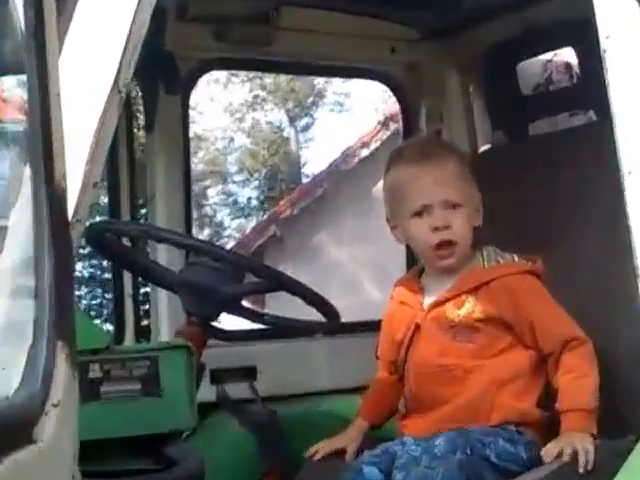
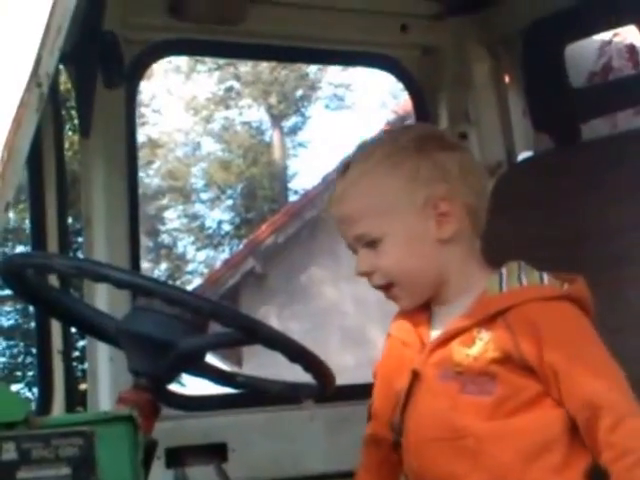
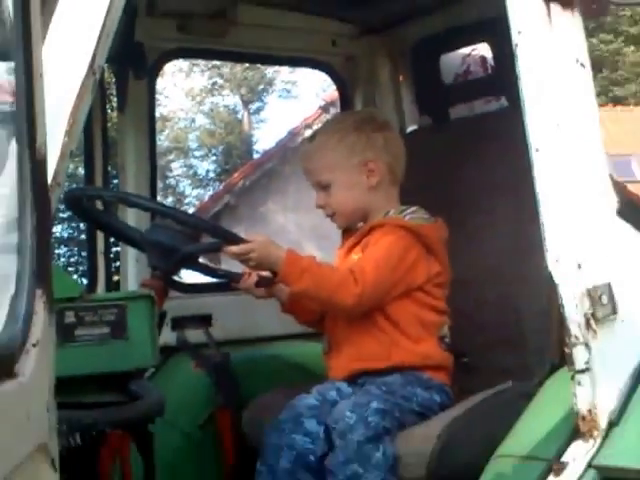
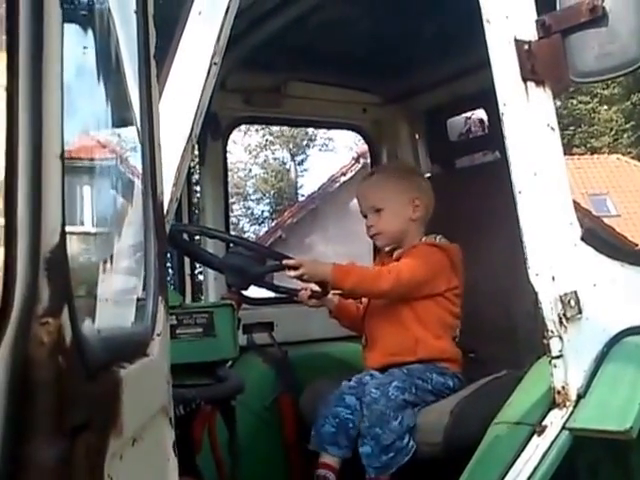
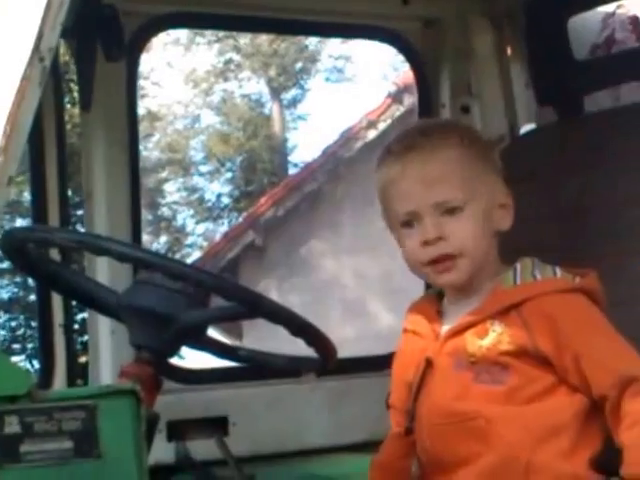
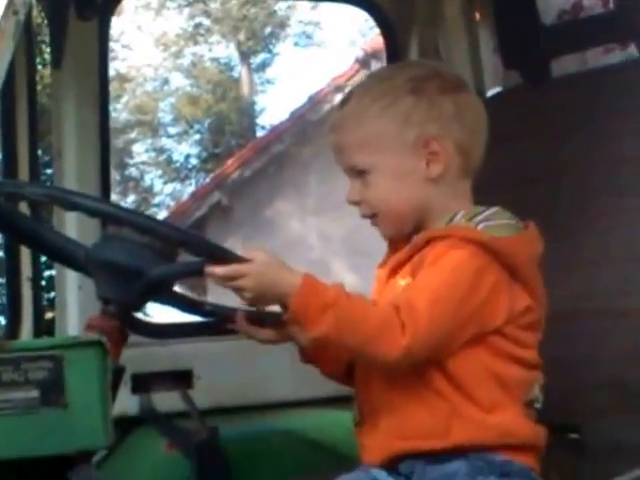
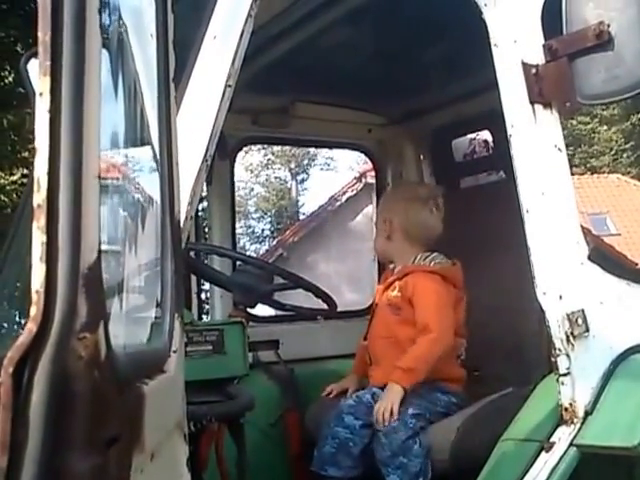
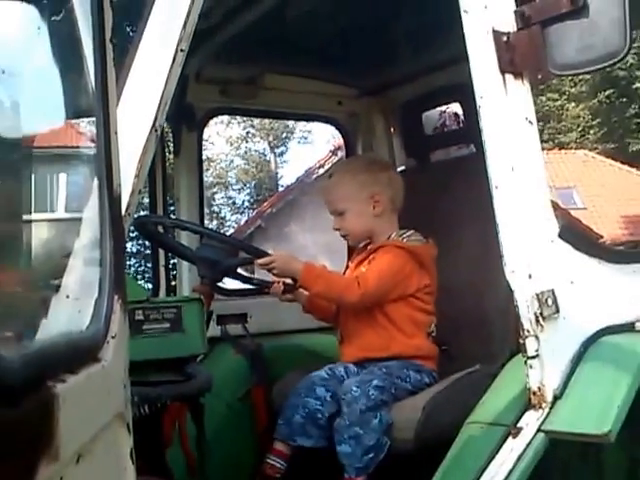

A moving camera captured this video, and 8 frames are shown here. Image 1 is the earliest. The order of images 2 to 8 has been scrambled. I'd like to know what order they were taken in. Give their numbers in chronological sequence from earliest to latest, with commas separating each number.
5, 2, 6, 3, 8, 4, 7
